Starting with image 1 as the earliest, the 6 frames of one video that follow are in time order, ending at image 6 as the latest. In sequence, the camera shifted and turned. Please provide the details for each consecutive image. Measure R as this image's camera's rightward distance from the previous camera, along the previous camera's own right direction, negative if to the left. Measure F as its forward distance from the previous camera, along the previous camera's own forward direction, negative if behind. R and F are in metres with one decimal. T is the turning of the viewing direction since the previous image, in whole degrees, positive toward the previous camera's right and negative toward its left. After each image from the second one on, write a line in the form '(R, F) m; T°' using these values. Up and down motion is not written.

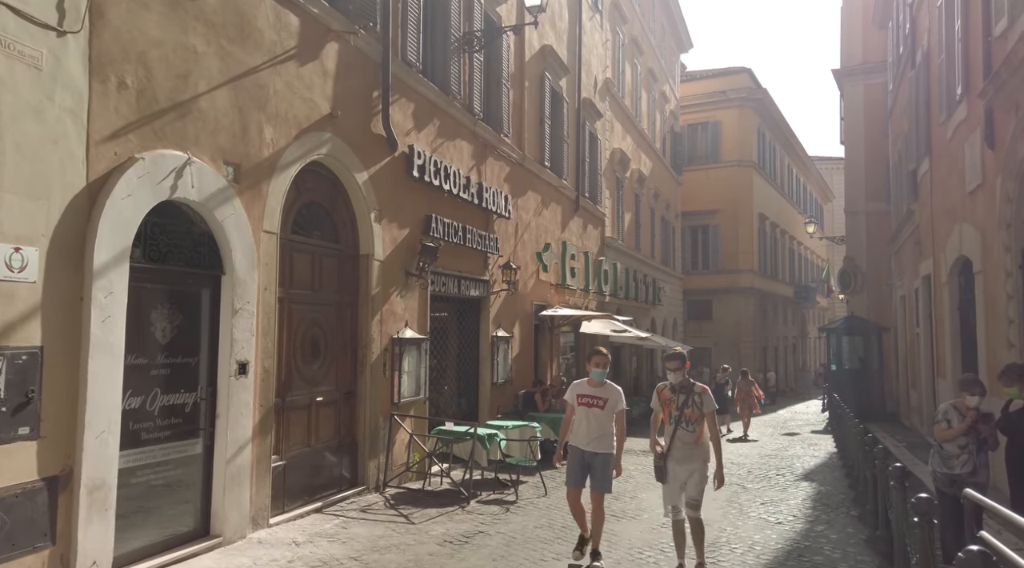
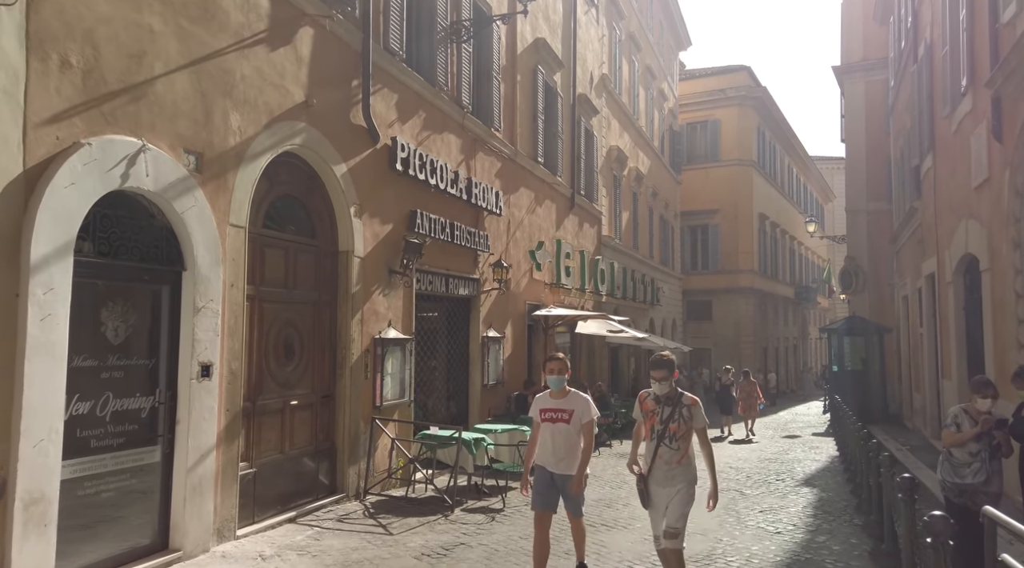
(+0.1, +0.4) m; 0°
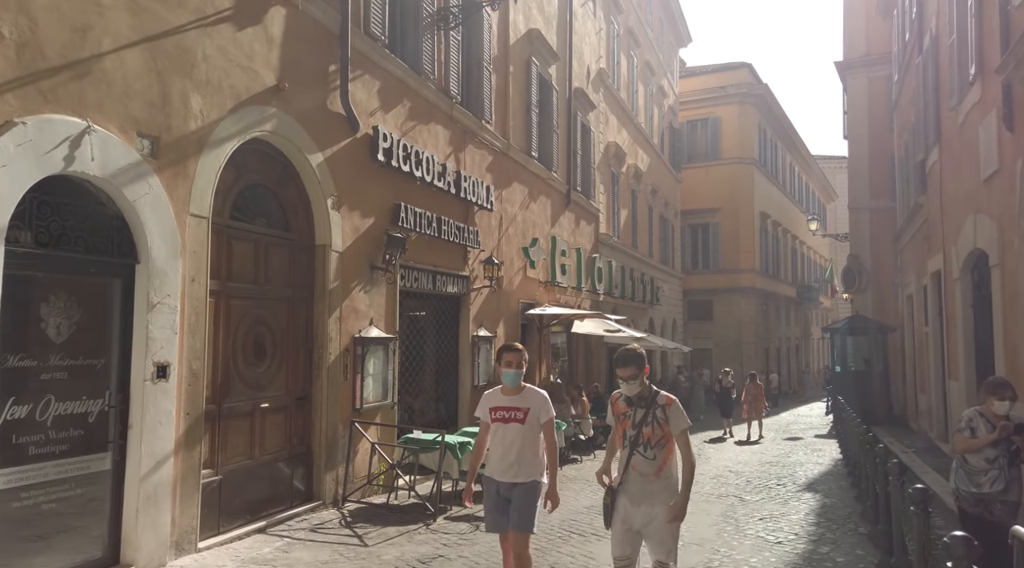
(+0.2, +0.4) m; 0°
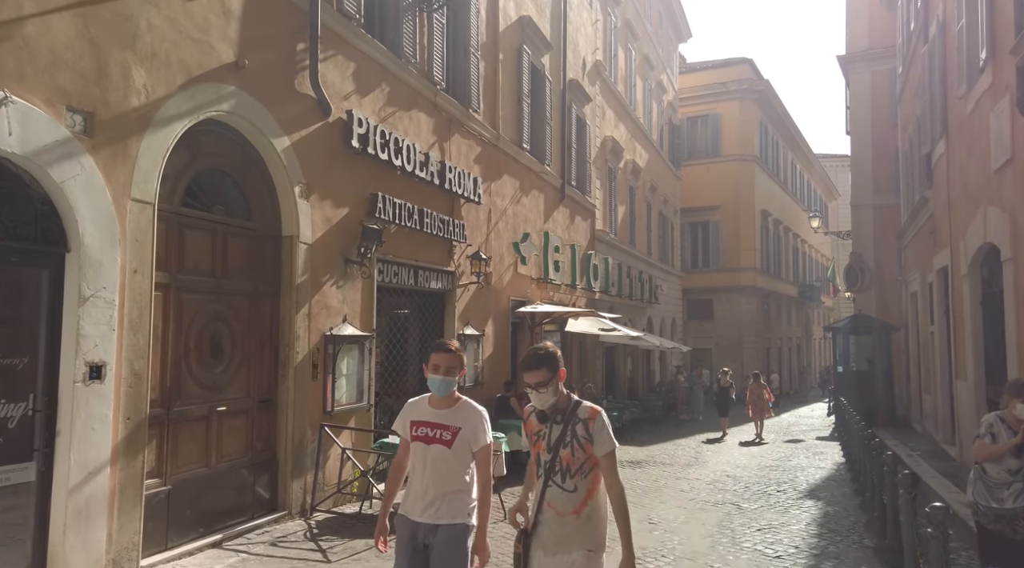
(+0.2, +0.5) m; 0°
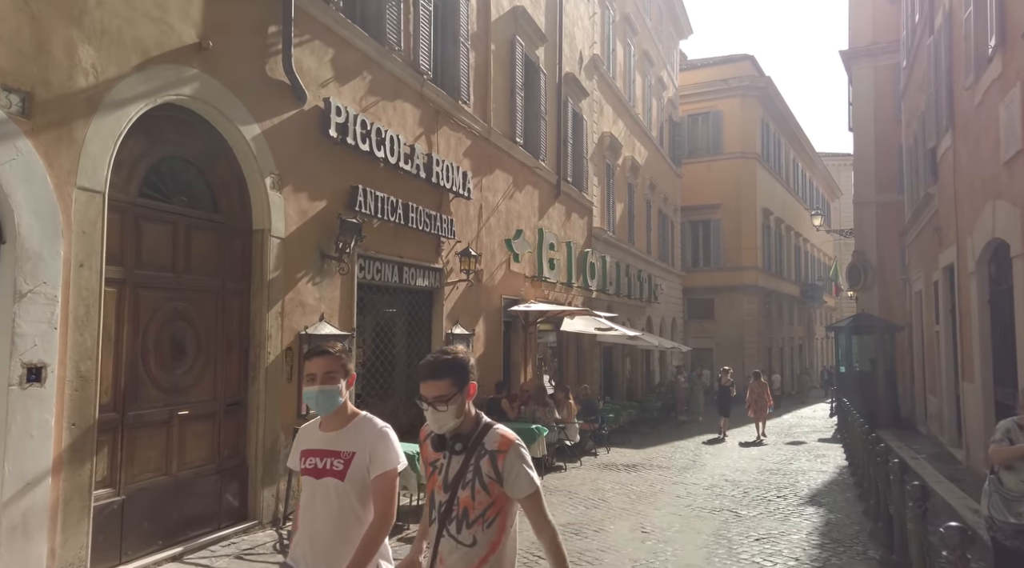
(+0.2, +0.4) m; 0°
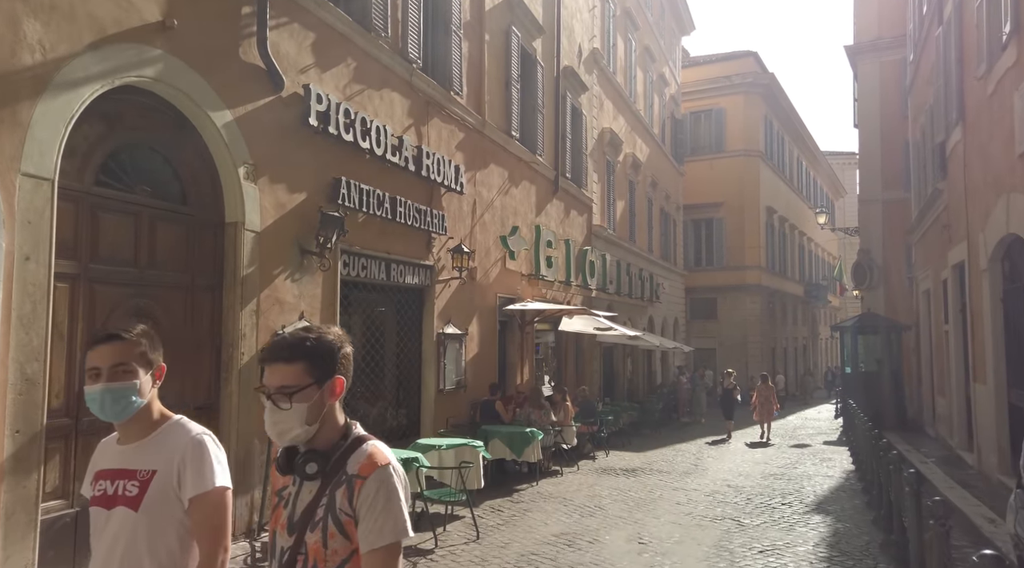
(+0.1, +0.4) m; 0°
